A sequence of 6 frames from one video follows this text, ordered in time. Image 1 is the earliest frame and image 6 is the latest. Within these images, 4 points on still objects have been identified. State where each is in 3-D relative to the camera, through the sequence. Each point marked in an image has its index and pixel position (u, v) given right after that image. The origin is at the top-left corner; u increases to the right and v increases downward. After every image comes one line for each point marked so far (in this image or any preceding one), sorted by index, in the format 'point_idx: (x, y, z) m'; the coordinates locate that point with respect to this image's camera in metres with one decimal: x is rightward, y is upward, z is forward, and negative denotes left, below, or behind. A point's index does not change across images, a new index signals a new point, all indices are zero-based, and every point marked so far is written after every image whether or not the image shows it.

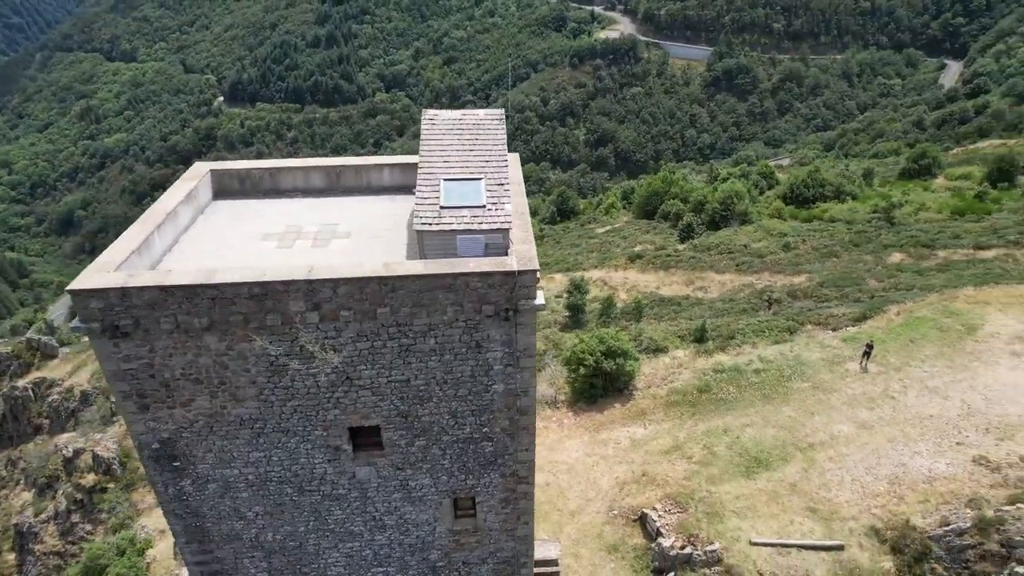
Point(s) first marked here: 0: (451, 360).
0: (-0.6, -0.7, +6.5) m
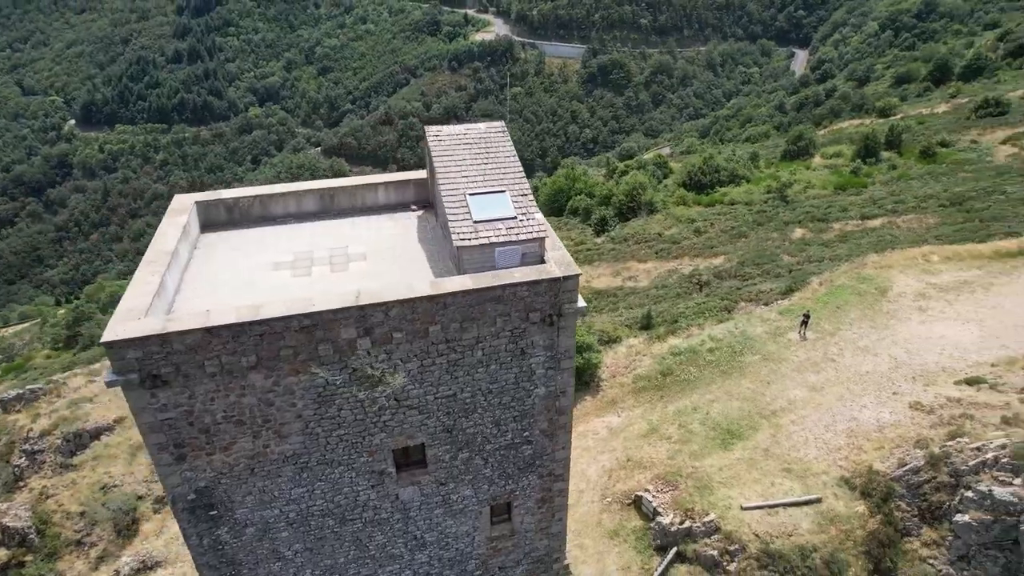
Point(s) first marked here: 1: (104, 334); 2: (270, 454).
0: (-0.2, -0.9, +6.6) m
1: (-3.5, -0.4, +5.3) m
2: (-2.5, -1.7, +6.4) m
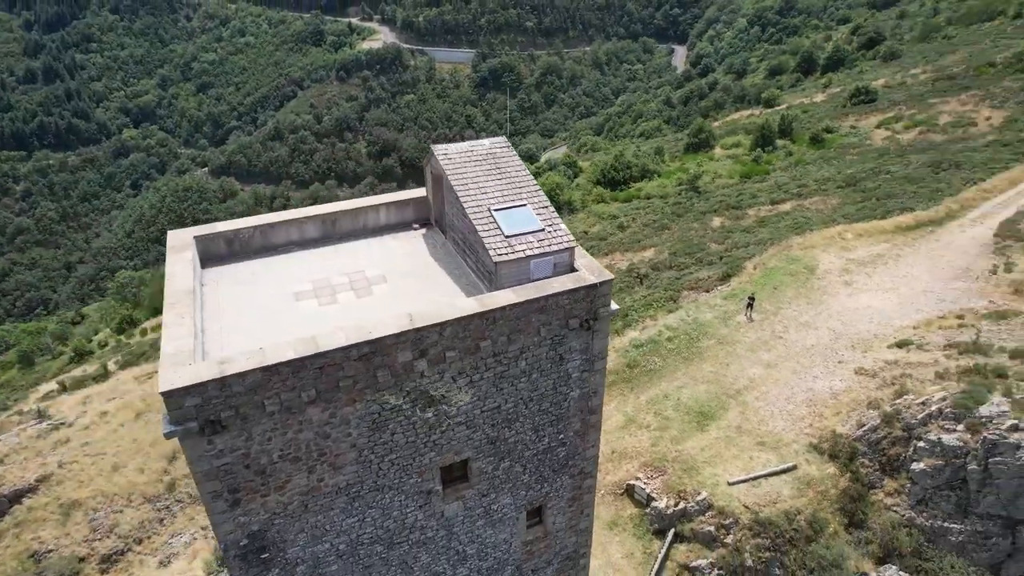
0: (+0.3, -1.0, +6.8) m
1: (-2.9, -0.8, +5.1) m
2: (-1.9, -2.0, +6.3) m
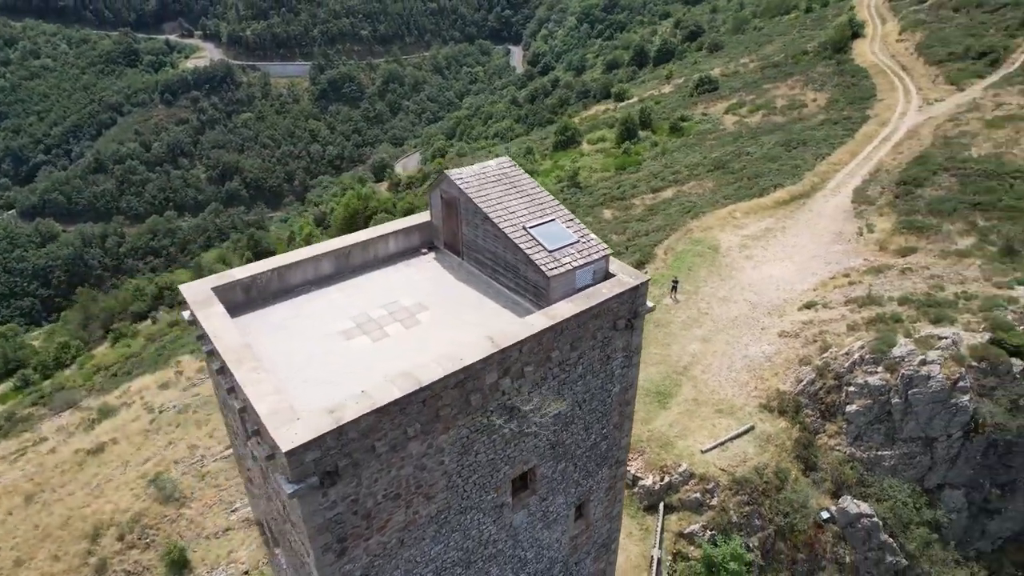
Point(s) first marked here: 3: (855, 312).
0: (+0.9, -1.1, +7.3) m
1: (-1.8, -1.2, +5.0) m
2: (-0.9, -2.3, +6.3) m
3: (+8.6, -0.6, +15.8) m
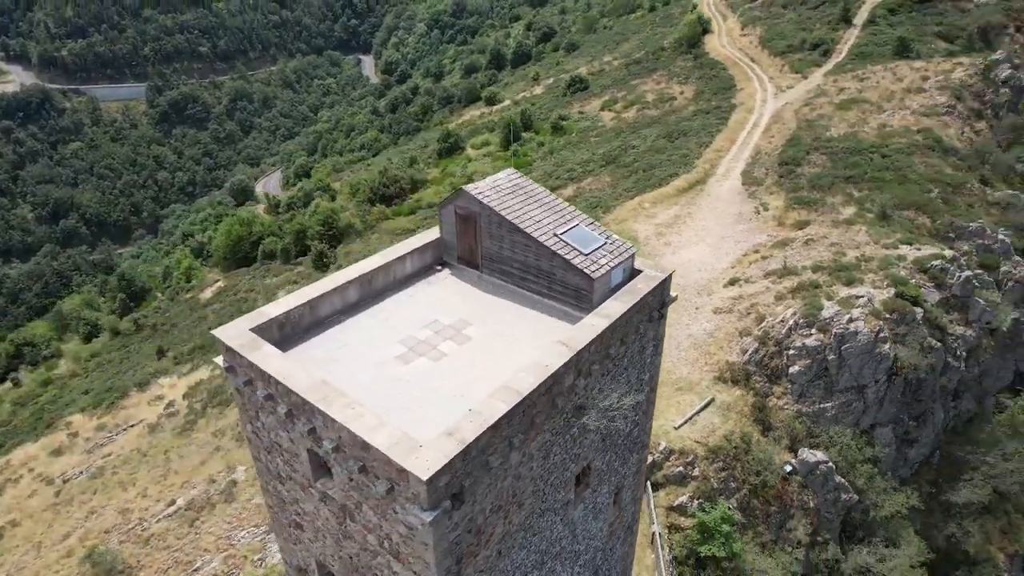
0: (+1.5, -1.0, +7.8) m
1: (-0.7, -1.4, +5.0) m
2: (0.0, -2.5, +6.5) m
3: (+7.4, +0.1, +17.6) m
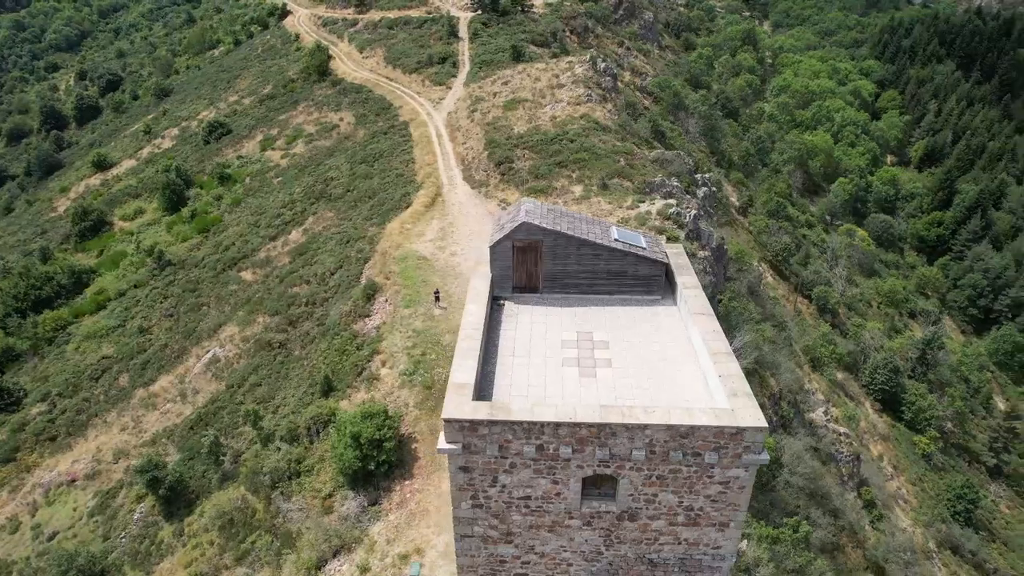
0: (+2.7, -0.6, +9.7) m
1: (+2.4, -1.3, +6.2) m
2: (+2.6, -2.3, +7.9) m
3: (+2.3, +1.0, +21.1) m
